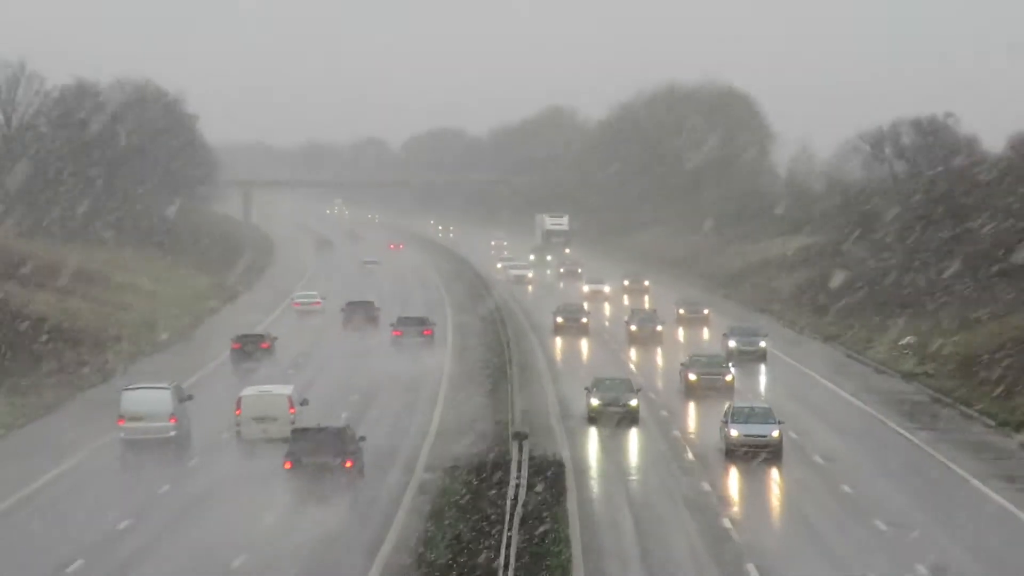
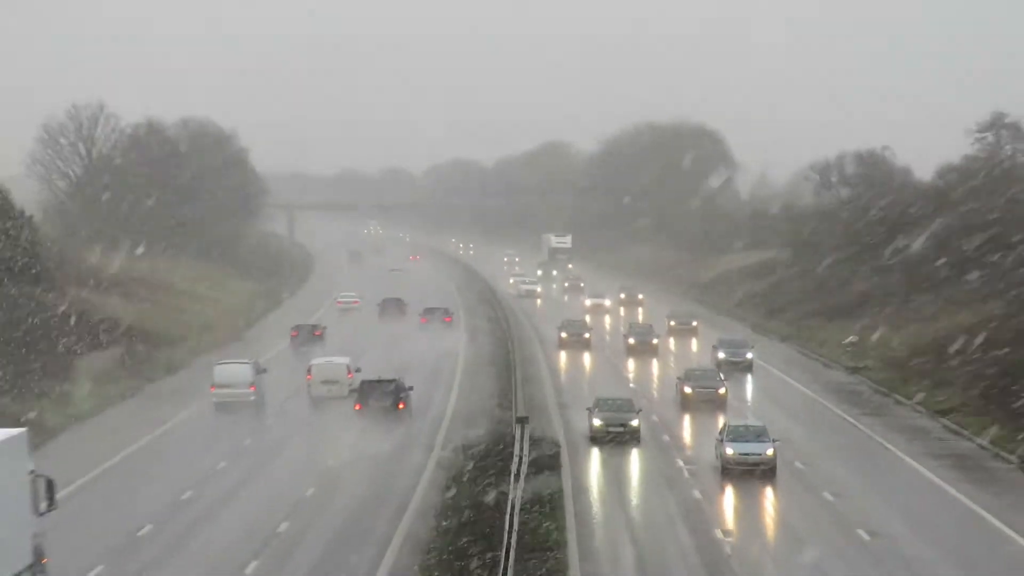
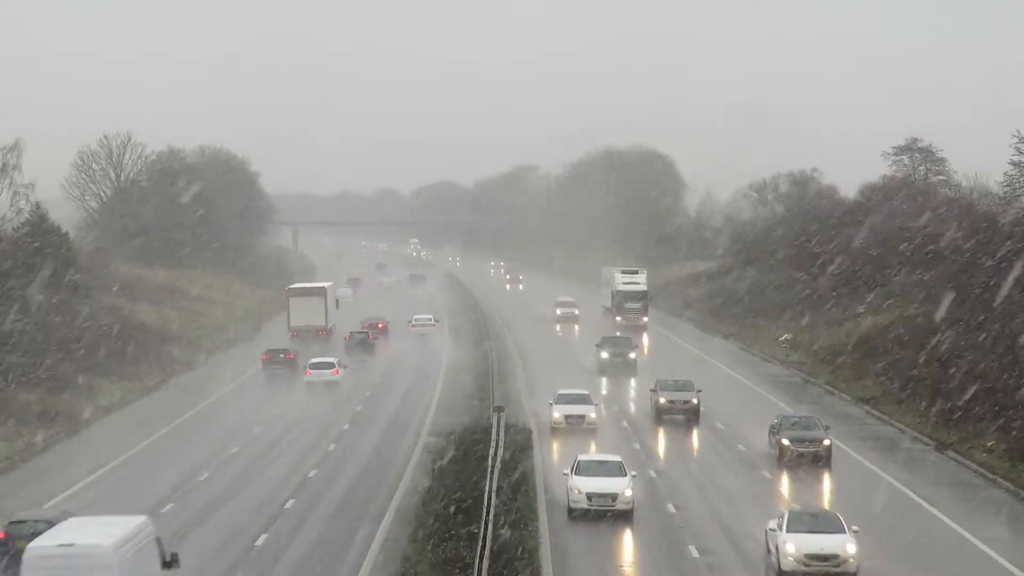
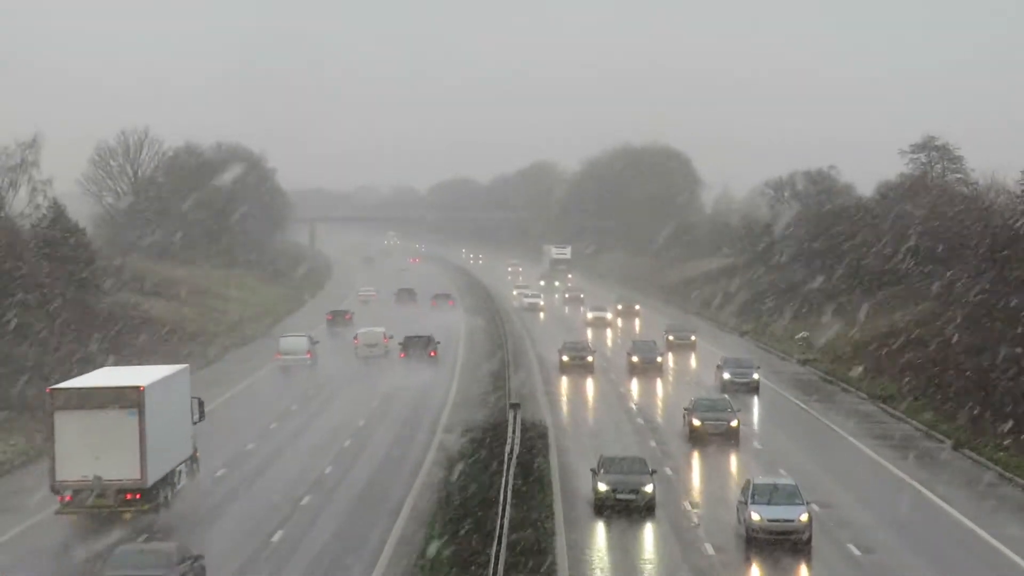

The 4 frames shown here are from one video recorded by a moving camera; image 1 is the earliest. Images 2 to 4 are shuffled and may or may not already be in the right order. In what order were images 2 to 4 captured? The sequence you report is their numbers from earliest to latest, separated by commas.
2, 4, 3
